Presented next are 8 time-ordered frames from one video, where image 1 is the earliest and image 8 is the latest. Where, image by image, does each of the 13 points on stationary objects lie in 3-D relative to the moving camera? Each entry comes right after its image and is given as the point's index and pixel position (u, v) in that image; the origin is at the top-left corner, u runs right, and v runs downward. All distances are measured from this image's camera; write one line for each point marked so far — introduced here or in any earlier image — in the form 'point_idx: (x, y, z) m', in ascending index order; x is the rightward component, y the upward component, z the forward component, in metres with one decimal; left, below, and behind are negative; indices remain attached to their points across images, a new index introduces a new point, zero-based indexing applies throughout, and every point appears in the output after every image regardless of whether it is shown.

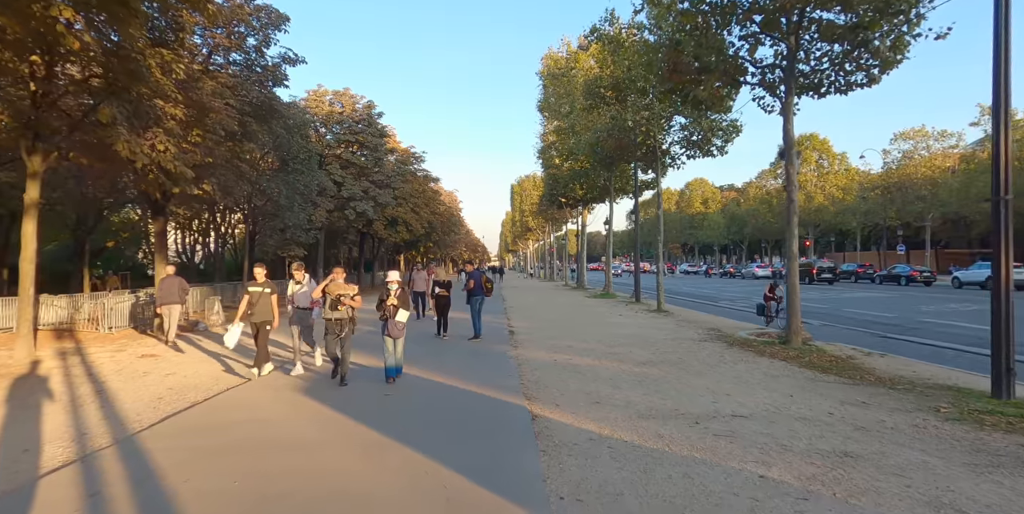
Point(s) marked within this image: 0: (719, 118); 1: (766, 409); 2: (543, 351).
0: (+8.0, +5.4, +19.0) m
1: (+3.2, -1.9, +6.1) m
2: (+0.7, -2.0, +10.3) m
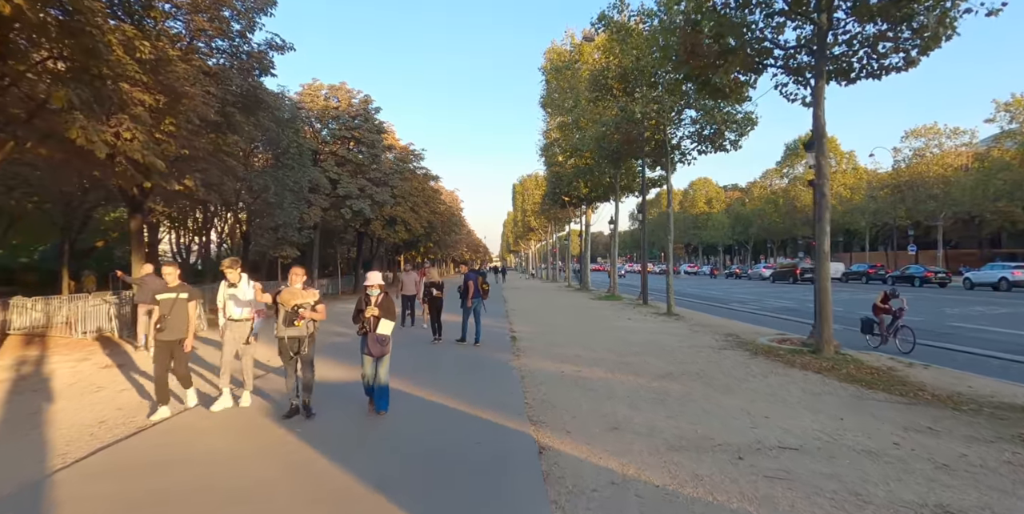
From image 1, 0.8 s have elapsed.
0: (+8.1, +5.3, +18.0) m
1: (+3.2, -1.9, +5.1) m
2: (+0.7, -2.0, +9.3) m
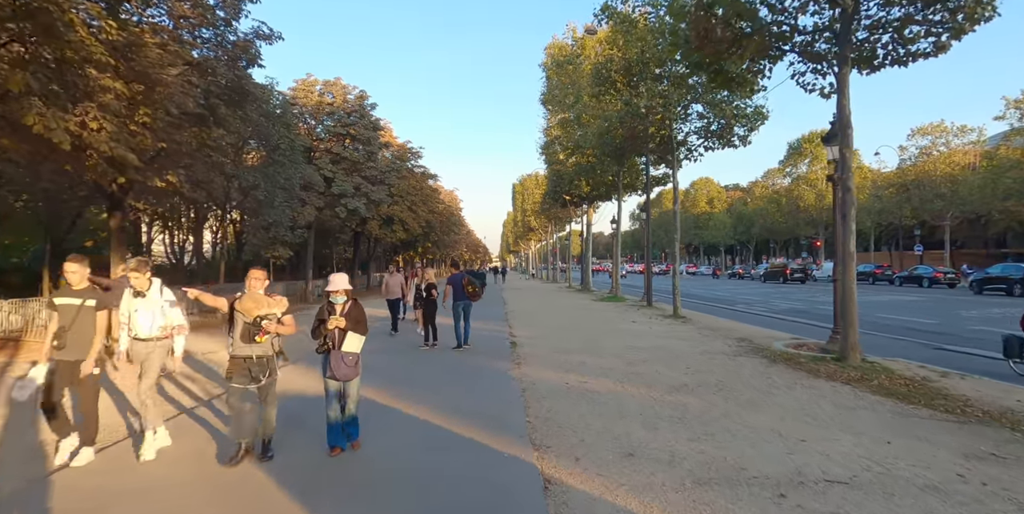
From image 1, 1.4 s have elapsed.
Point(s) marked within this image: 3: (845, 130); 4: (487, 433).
0: (+8.1, +5.3, +17.2) m
1: (+3.2, -1.9, +4.4) m
2: (+0.7, -2.0, +8.6) m
3: (+6.2, +2.4, +9.1) m
4: (-0.3, -1.9, +5.3) m
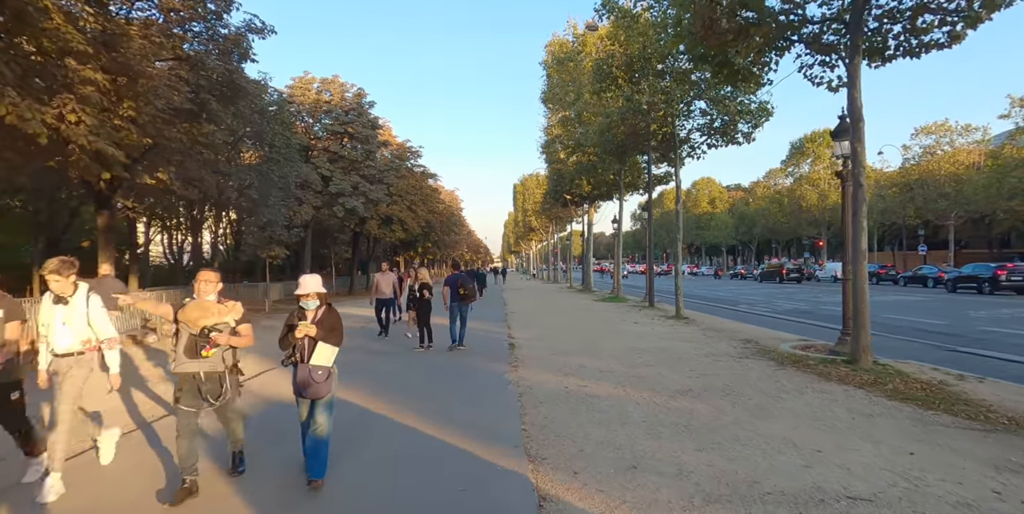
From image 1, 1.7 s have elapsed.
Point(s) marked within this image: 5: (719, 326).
0: (+8.0, +5.4, +16.9) m
1: (+3.1, -1.8, +4.1) m
2: (+0.7, -1.9, +8.2) m
3: (+6.1, +2.4, +8.8) m
4: (-0.4, -1.9, +5.0) m
5: (+6.4, -2.1, +15.2) m
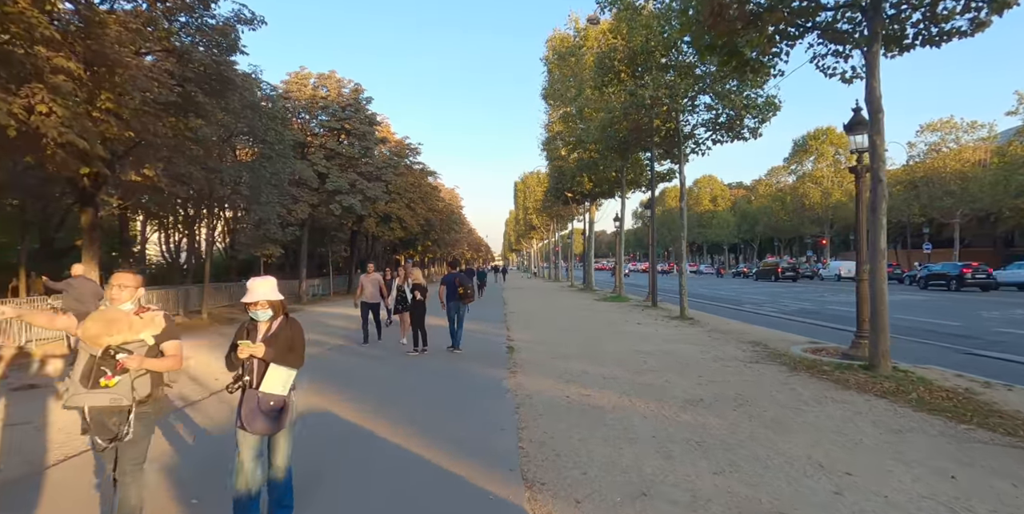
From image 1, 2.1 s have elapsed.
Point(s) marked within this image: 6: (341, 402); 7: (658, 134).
0: (+8.0, +5.4, +16.4) m
1: (+3.1, -1.9, +3.6) m
2: (+0.6, -1.9, +7.7) m
3: (+6.1, +2.4, +8.3) m
4: (-0.4, -1.9, +4.5) m
5: (+6.4, -2.1, +14.7) m
6: (-2.3, -2.0, +6.6) m
7: (+5.6, +4.7, +19.0) m
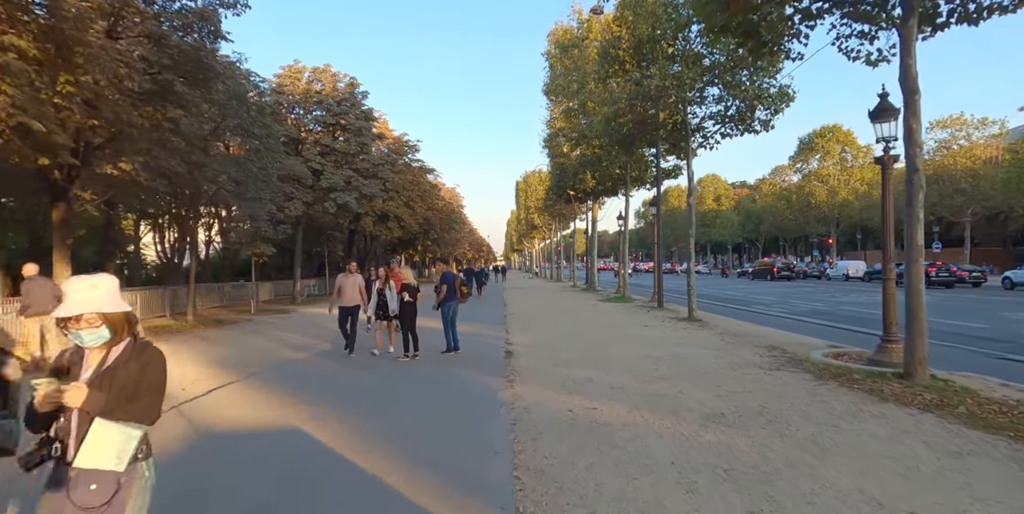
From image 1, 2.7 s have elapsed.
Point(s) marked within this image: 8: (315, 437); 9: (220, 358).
0: (+8.0, +5.4, +15.6) m
1: (+3.0, -1.8, +2.8) m
2: (+0.6, -1.9, +7.0) m
3: (+6.0, +2.4, +7.5) m
4: (-0.5, -1.8, +3.7) m
5: (+6.4, -2.0, +13.9) m
6: (-2.3, -1.9, +5.9) m
7: (+5.6, +4.7, +18.2) m
8: (-2.1, -1.9, +5.3) m
9: (-5.8, -2.0, +9.7) m
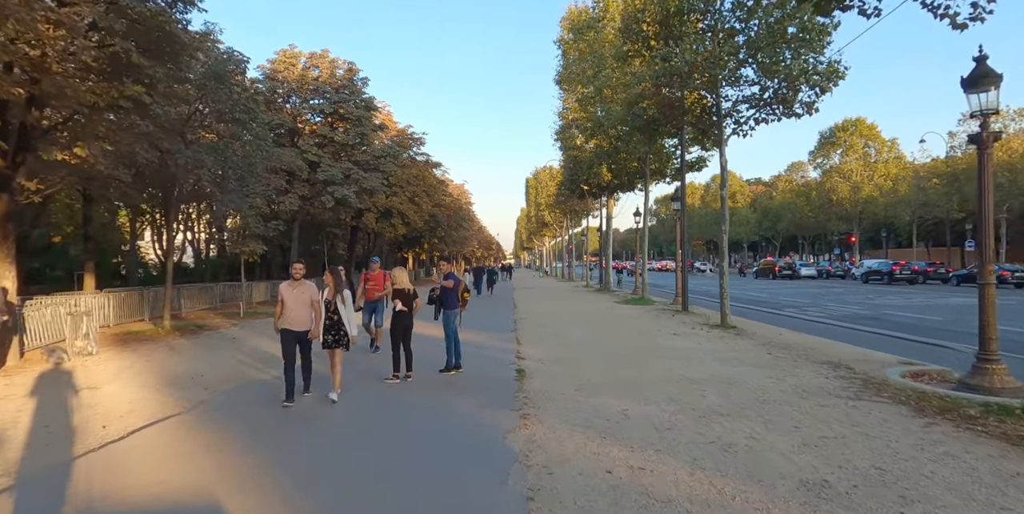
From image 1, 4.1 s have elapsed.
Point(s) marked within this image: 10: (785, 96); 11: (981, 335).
0: (+8.3, +5.5, +13.7) m
1: (+3.1, -1.8, +1.1) m
2: (+0.7, -1.9, +5.3) m
3: (+6.2, +2.4, +5.7) m
4: (-0.4, -1.8, +2.1) m
5: (+6.7, -2.0, +12.1) m
6: (-2.2, -1.9, +4.3) m
7: (+6.0, +4.8, +16.4) m
8: (-2.0, -1.9, +3.6) m
9: (-5.6, -2.0, +8.1) m
10: (+8.1, +4.8, +14.7) m
11: (+7.6, -1.2, +7.9) m
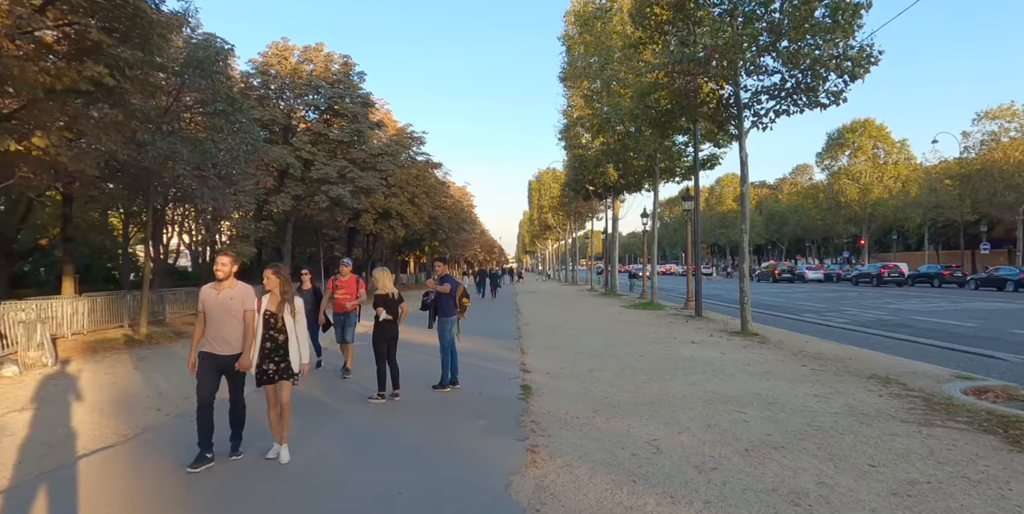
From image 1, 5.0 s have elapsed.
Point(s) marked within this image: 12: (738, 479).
0: (+8.4, +5.4, +12.6) m
1: (+3.1, -1.8, 0.0) m
2: (+0.8, -1.9, +4.2) m
3: (+6.3, +2.5, +4.6) m
4: (-0.3, -1.8, +1.0) m
5: (+6.7, -2.1, +11.0) m
6: (-2.2, -1.9, +3.2) m
7: (+6.1, +4.7, +15.3) m
8: (-1.9, -1.9, +2.6) m
9: (-5.5, -2.0, +7.1) m
10: (+8.1, +4.7, +13.6) m
11: (+7.6, -1.2, +6.8) m
12: (+1.9, -1.8, +4.2) m
